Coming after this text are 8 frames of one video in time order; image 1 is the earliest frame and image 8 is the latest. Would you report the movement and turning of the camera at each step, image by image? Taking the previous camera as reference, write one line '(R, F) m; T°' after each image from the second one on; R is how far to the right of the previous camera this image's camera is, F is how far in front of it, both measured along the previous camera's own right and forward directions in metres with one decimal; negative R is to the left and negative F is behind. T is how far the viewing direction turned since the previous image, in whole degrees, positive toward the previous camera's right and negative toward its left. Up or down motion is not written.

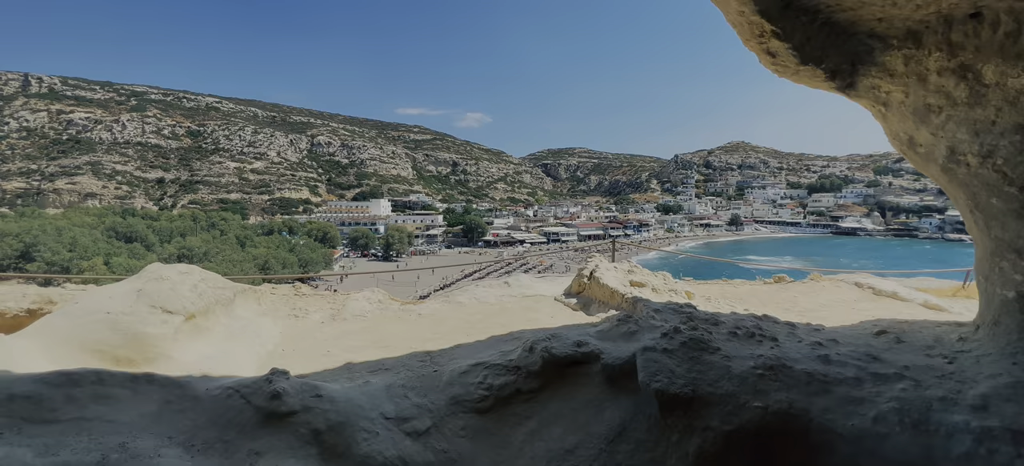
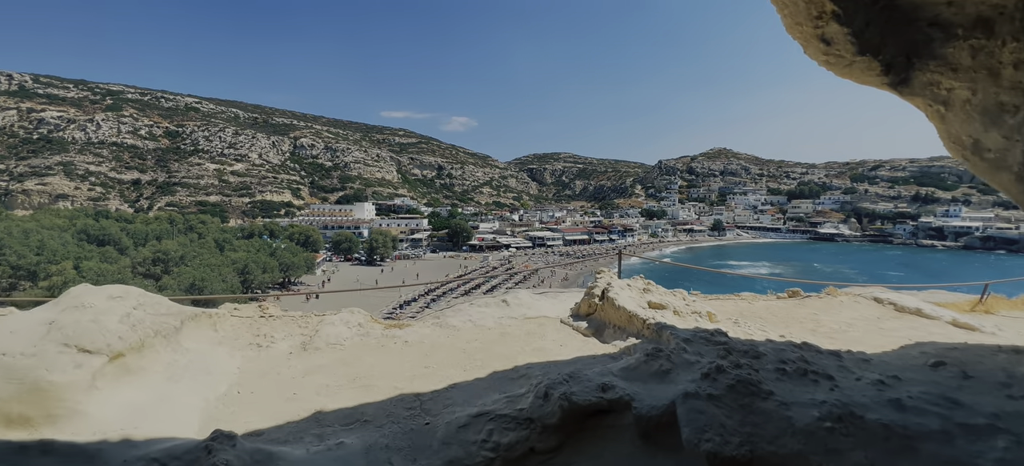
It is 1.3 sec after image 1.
(-0.1, +0.5) m; +2°
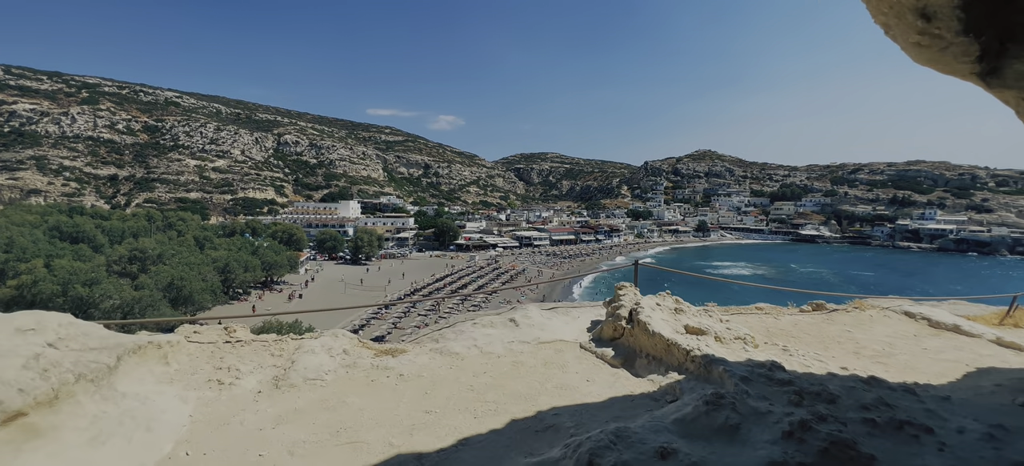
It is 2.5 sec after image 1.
(-0.2, +0.6) m; +2°
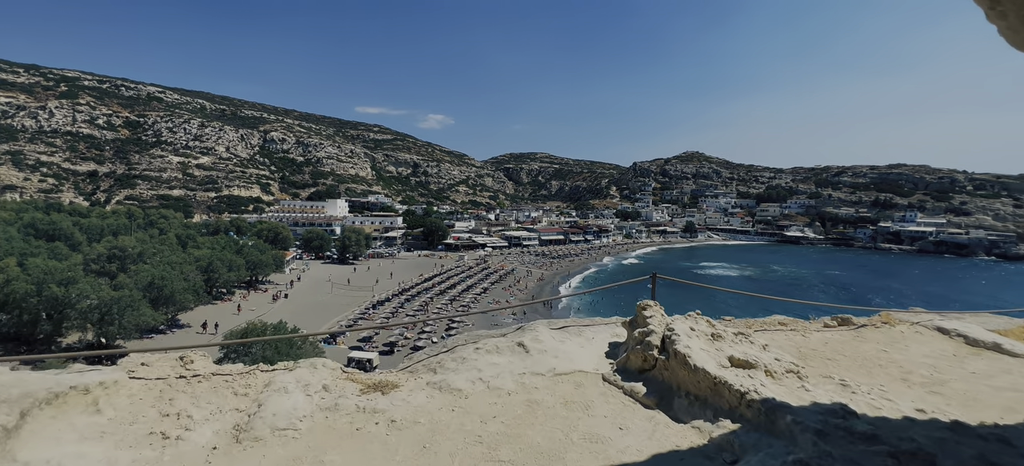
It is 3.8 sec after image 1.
(-0.2, +0.5) m; +1°
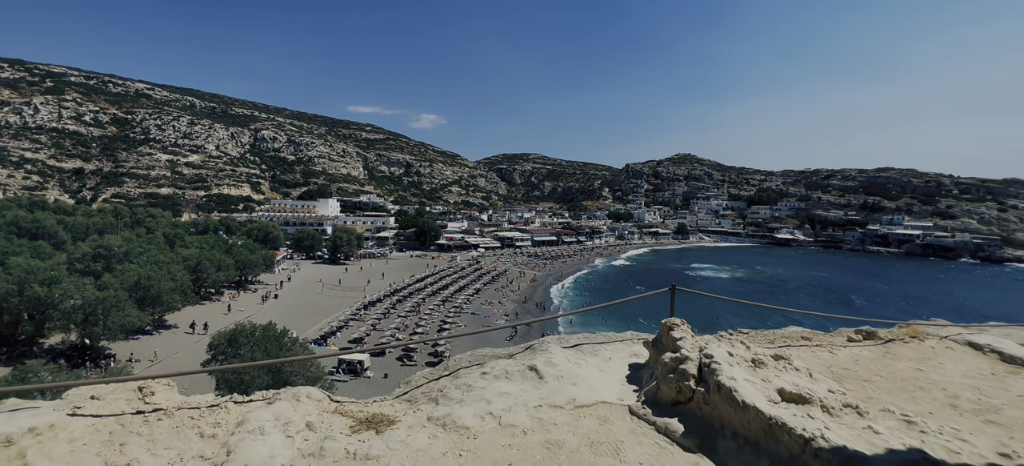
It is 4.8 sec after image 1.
(-0.1, +0.4) m; +1°
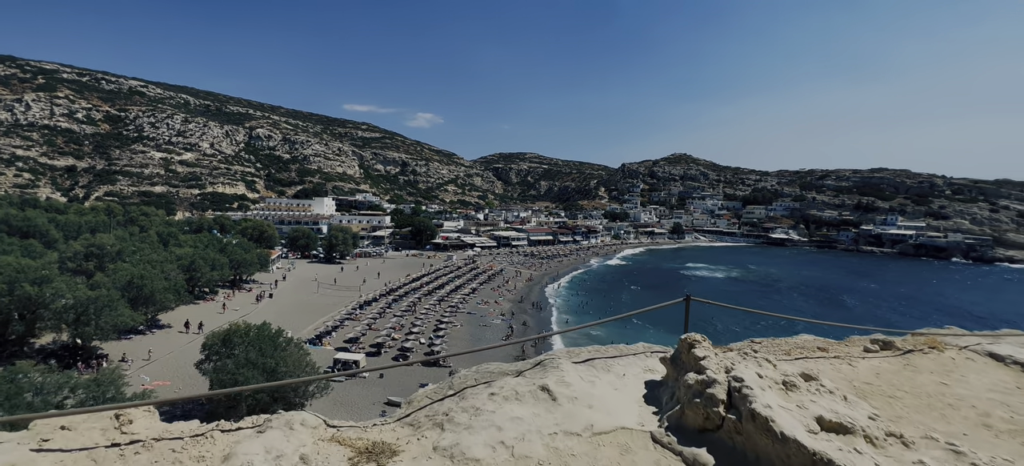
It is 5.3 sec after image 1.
(-0.1, +0.2) m; +1°
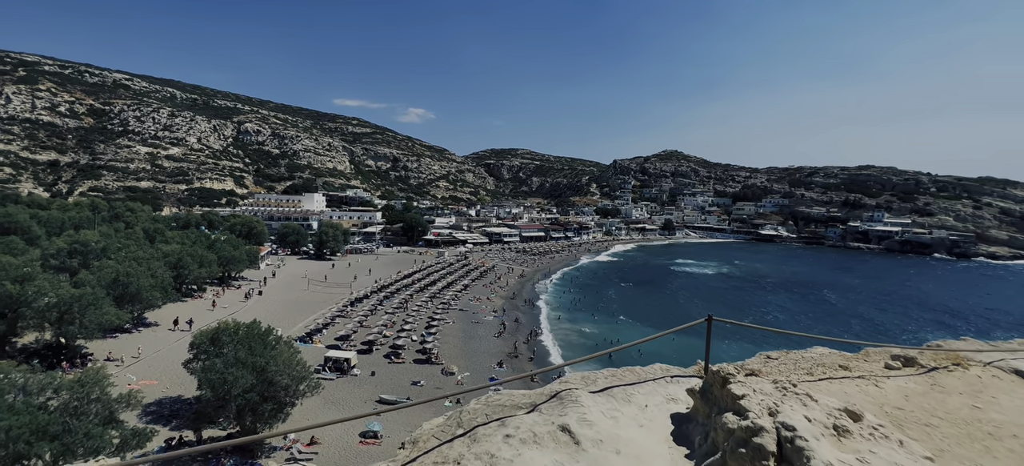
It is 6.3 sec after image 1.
(-0.2, +0.3) m; +1°
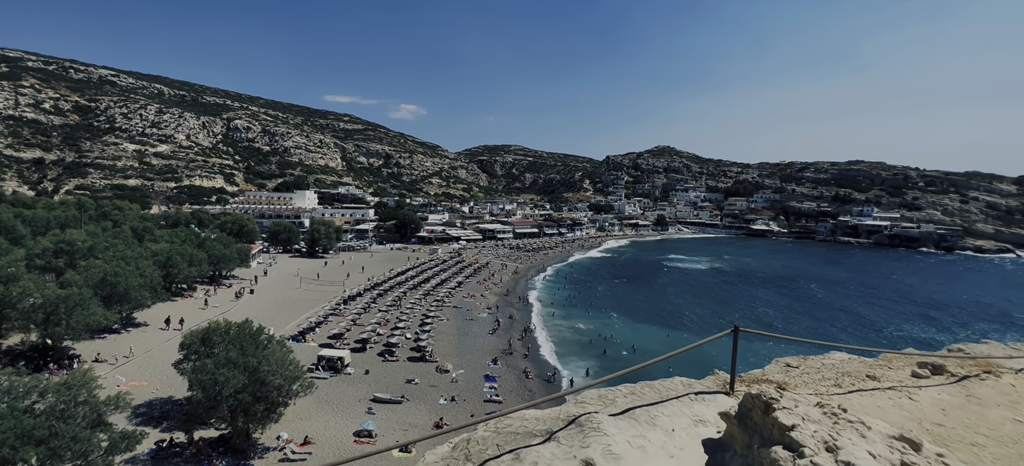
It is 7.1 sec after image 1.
(-0.1, +0.3) m; +1°
